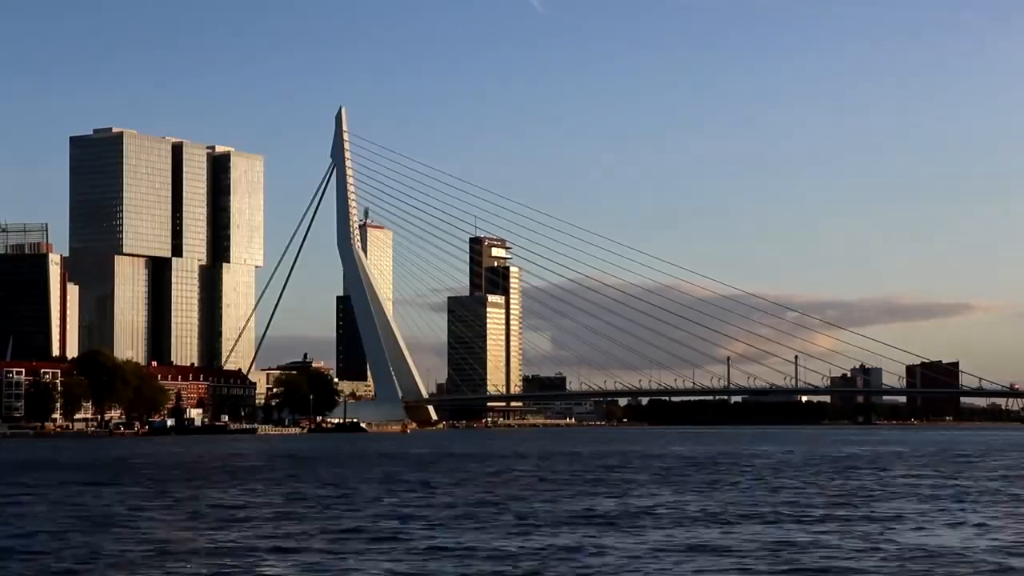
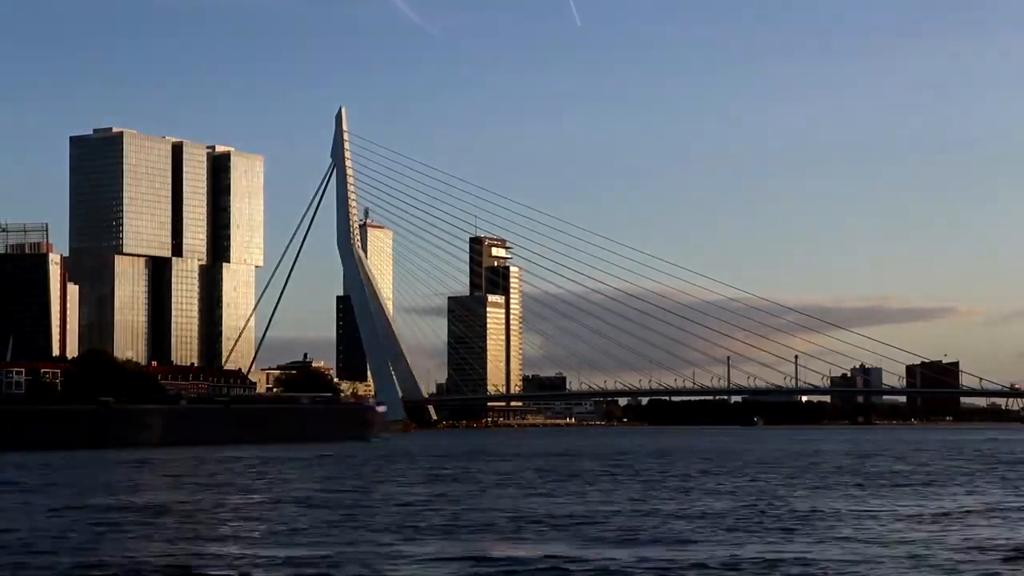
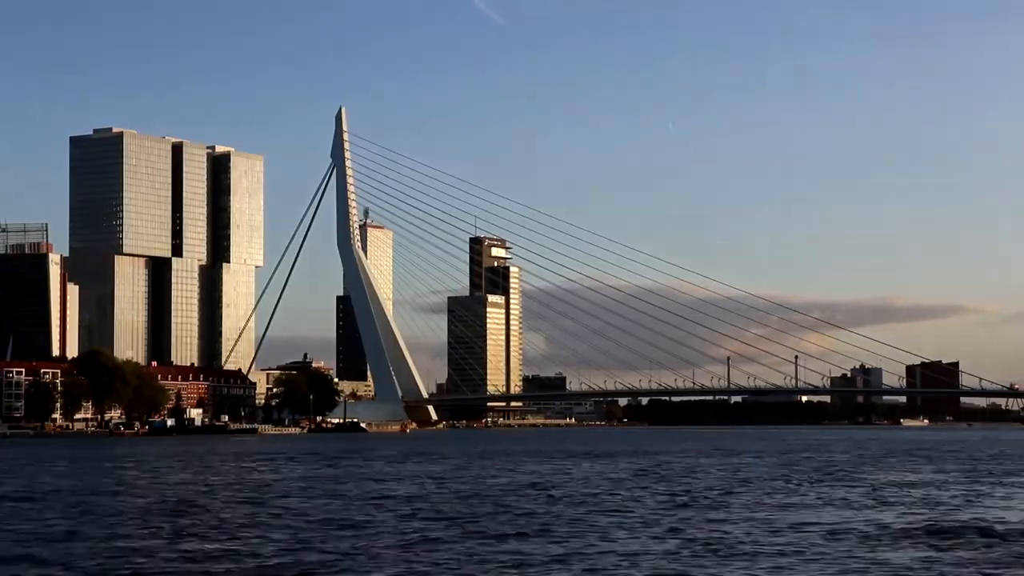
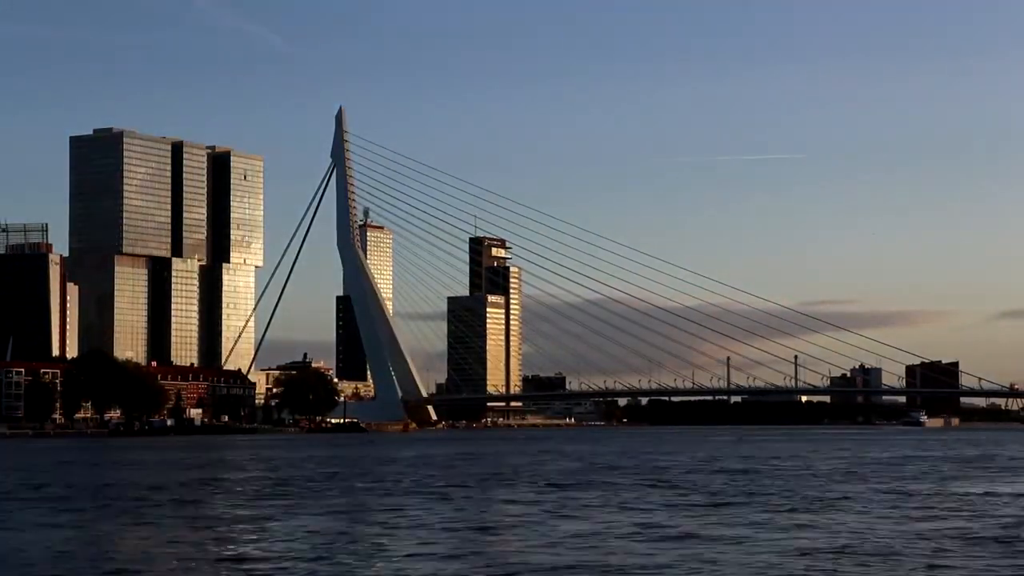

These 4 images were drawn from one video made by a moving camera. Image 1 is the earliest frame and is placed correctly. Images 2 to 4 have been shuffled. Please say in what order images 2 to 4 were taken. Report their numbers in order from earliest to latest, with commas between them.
3, 2, 4
